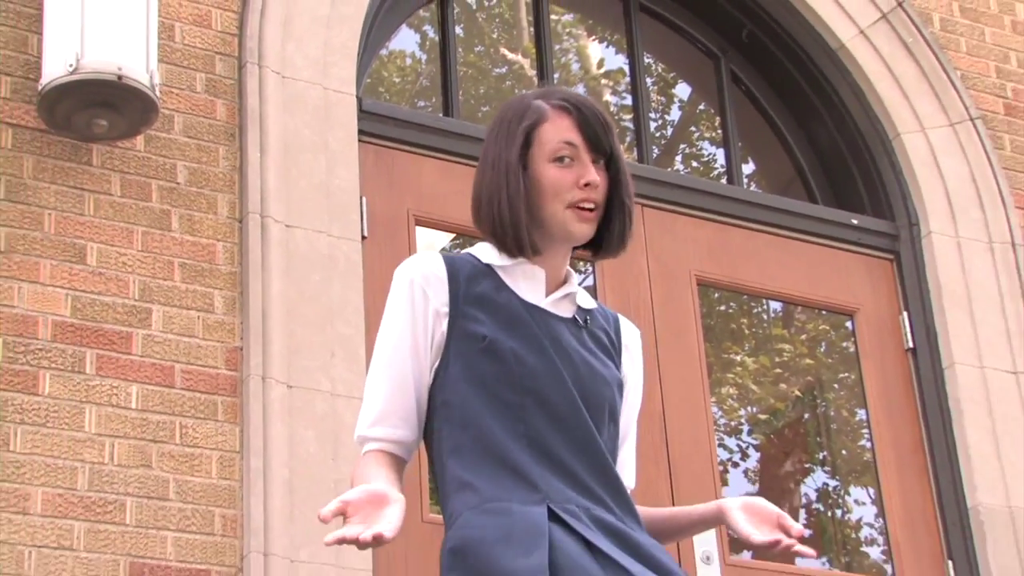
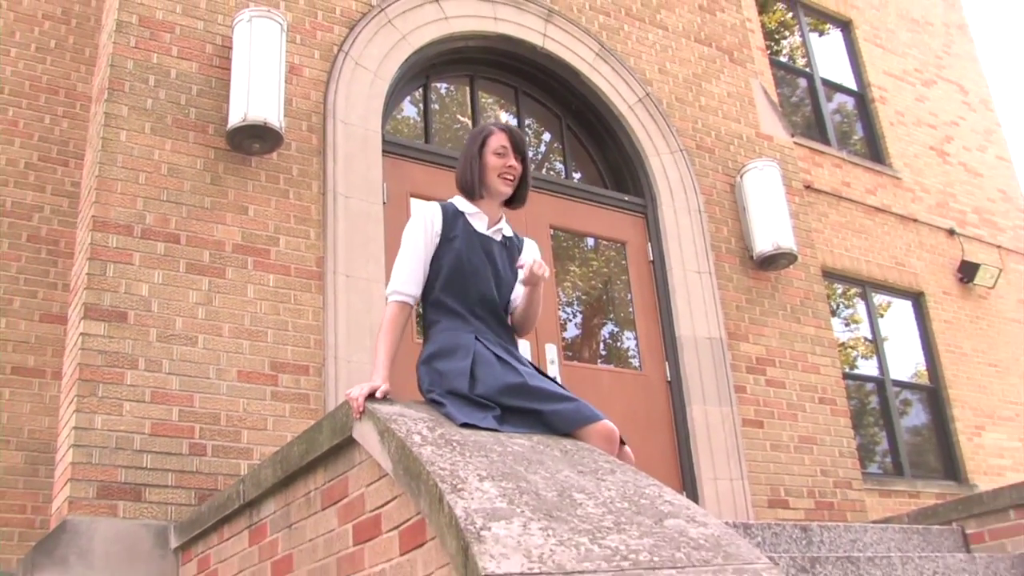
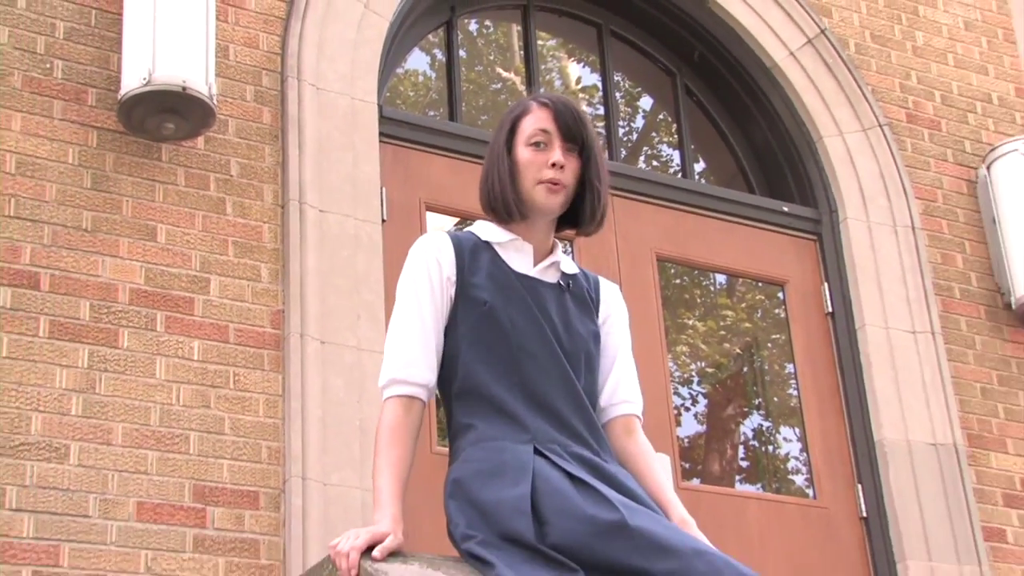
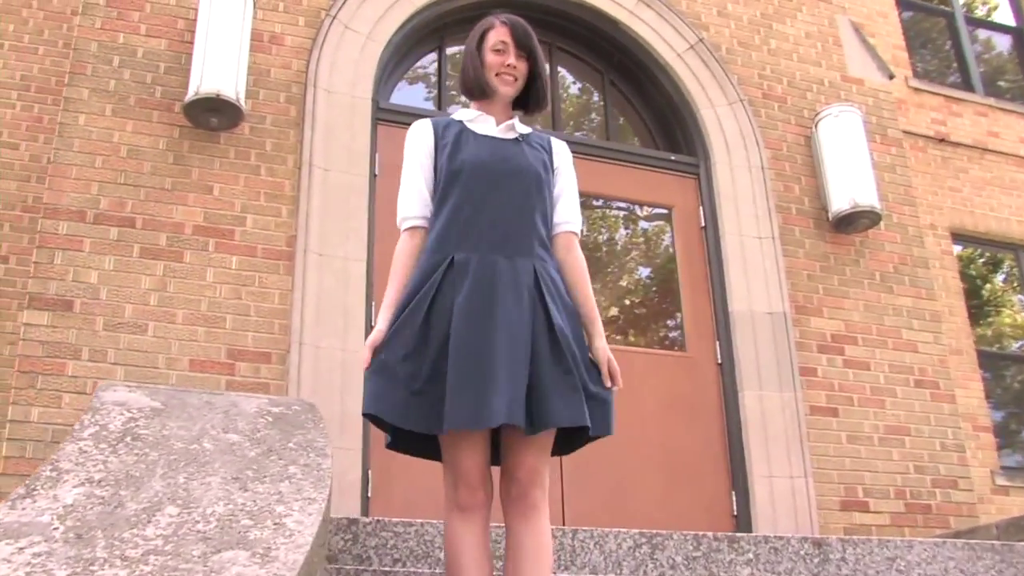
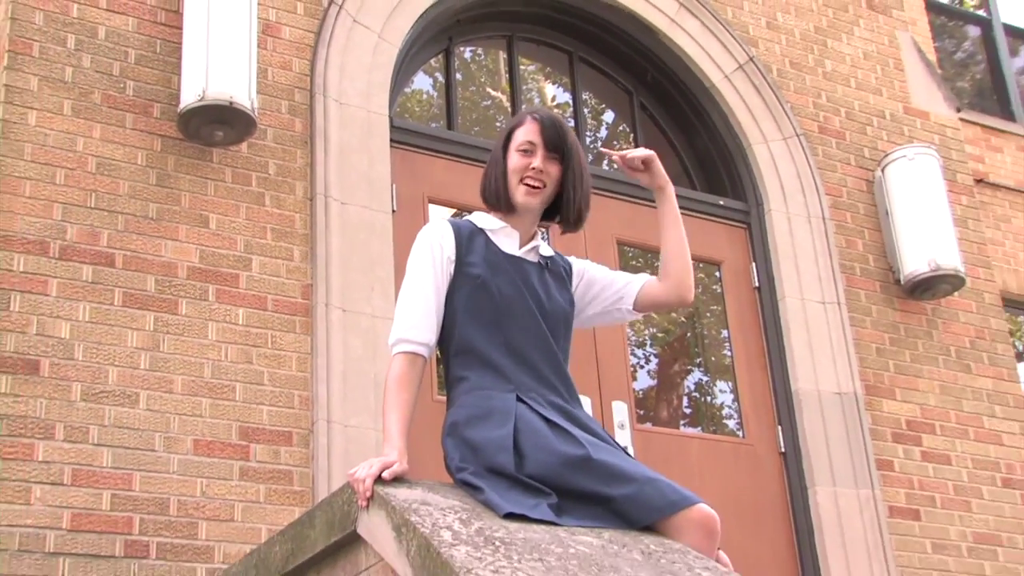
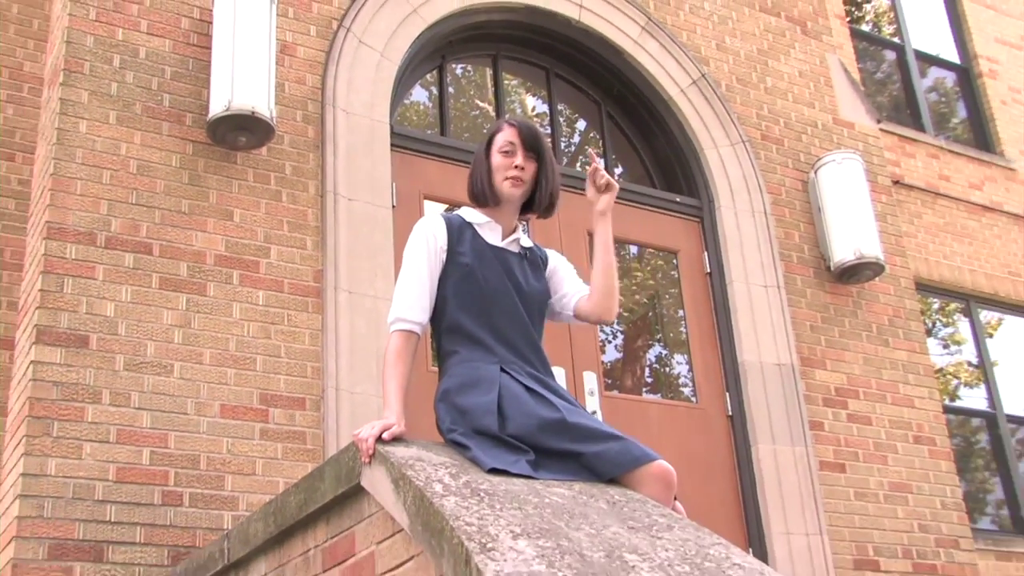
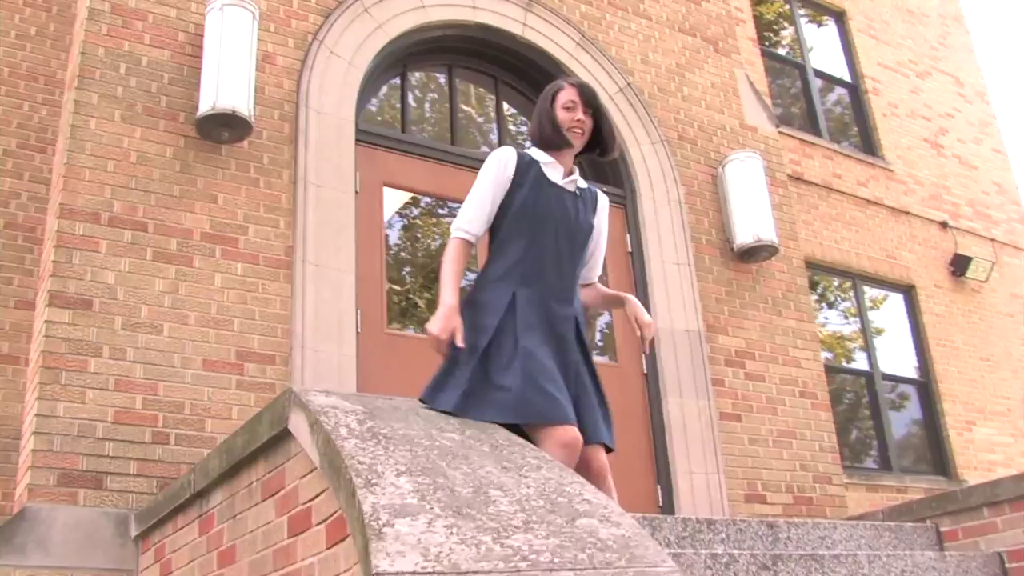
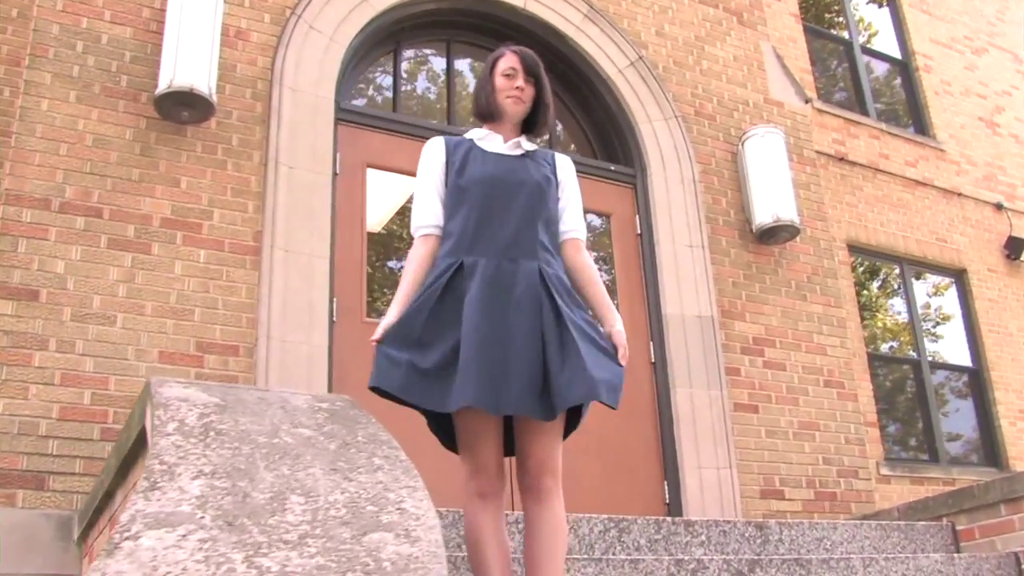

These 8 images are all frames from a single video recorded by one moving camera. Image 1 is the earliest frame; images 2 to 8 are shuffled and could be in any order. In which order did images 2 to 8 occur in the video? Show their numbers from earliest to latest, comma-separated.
3, 5, 6, 2, 7, 8, 4
